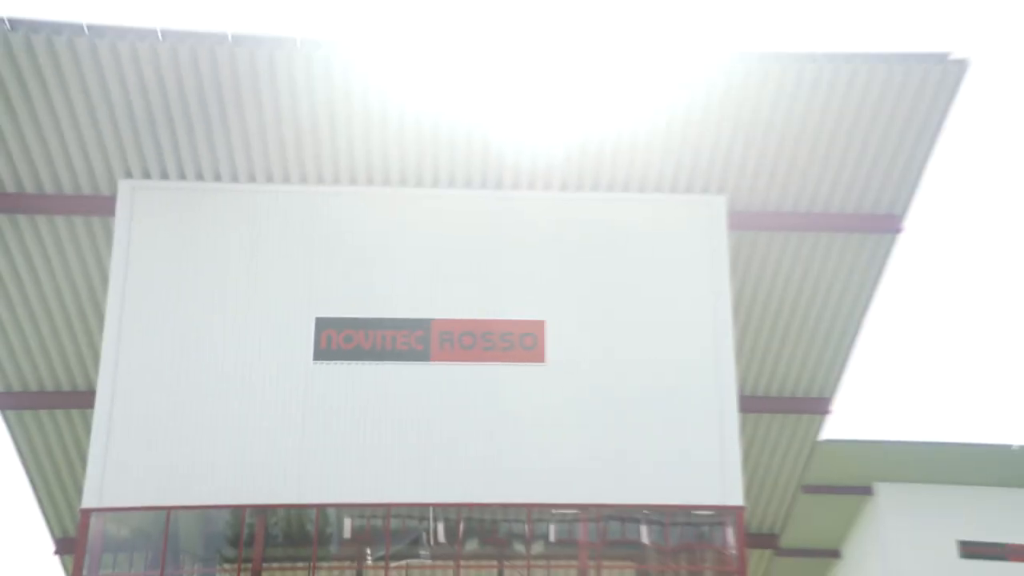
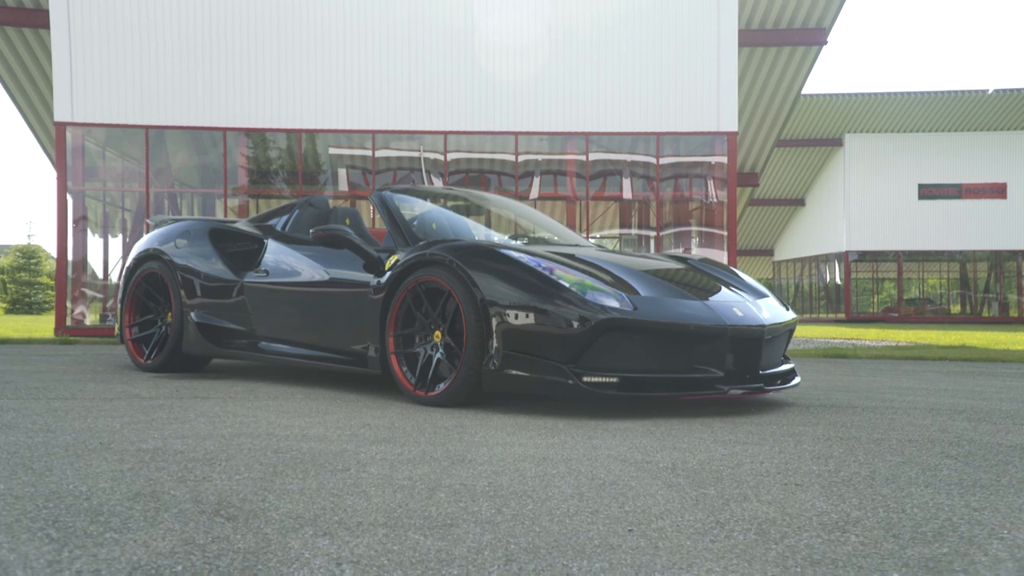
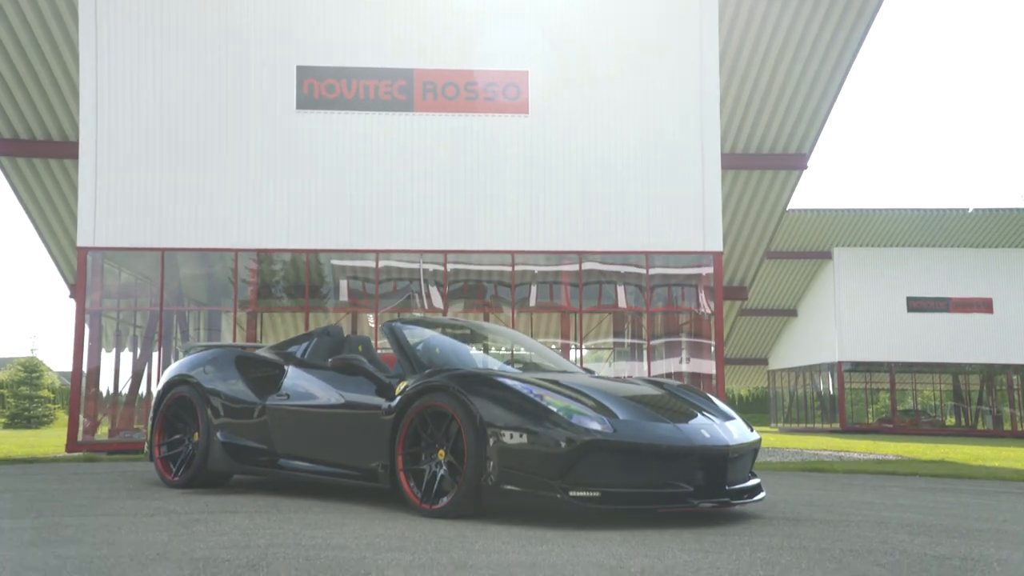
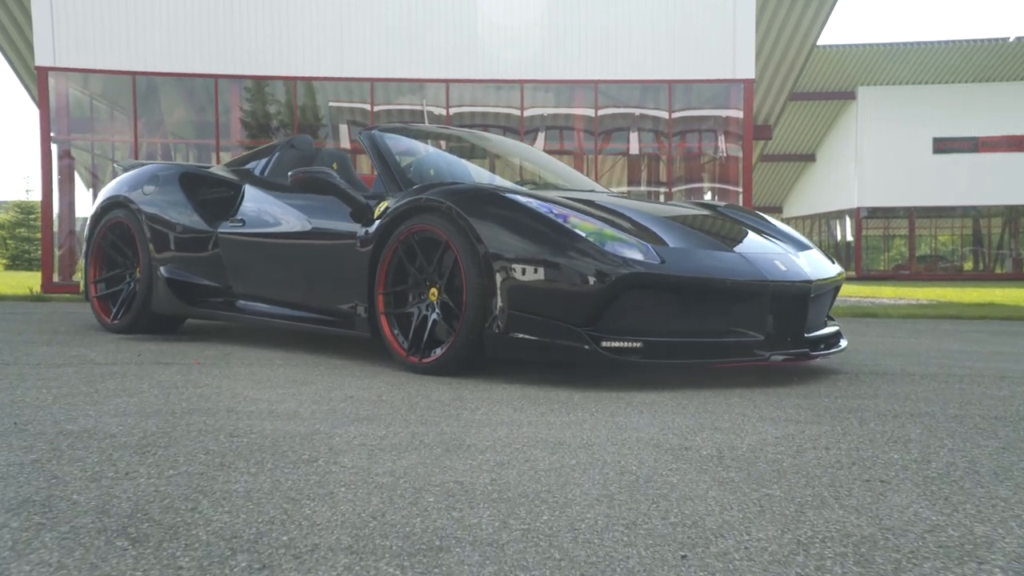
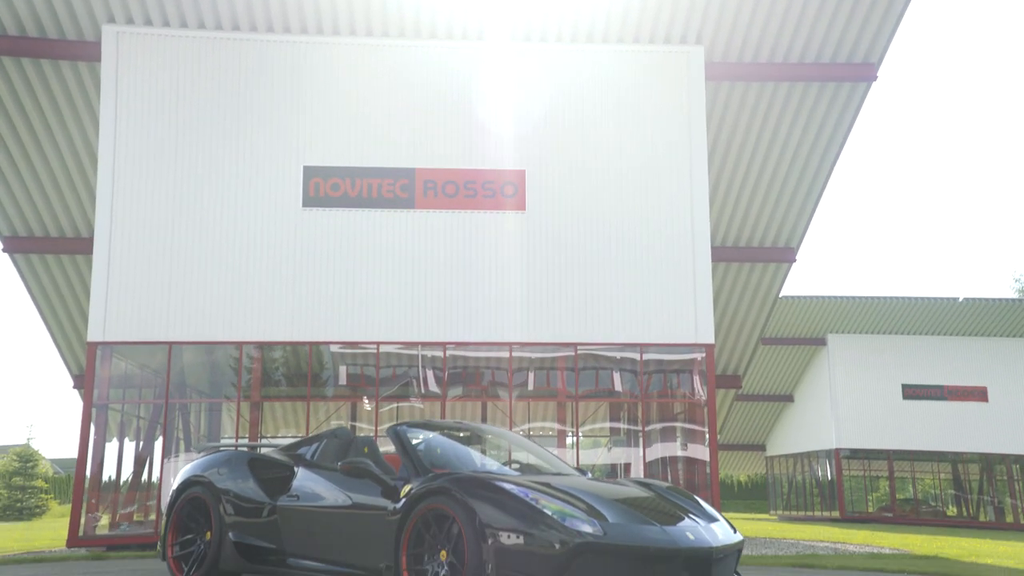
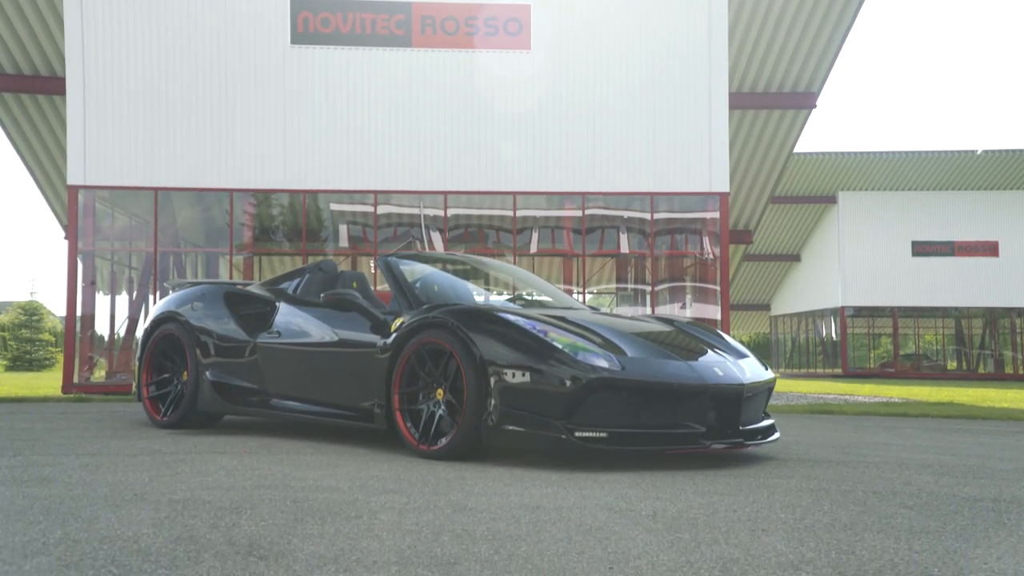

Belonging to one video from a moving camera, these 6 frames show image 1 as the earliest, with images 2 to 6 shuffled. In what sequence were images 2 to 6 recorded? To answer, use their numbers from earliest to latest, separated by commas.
5, 3, 6, 2, 4
